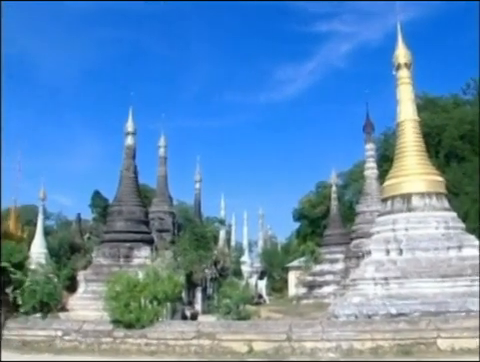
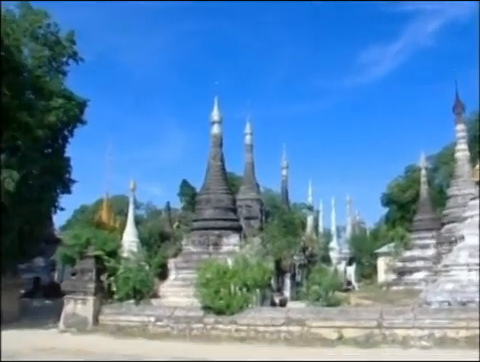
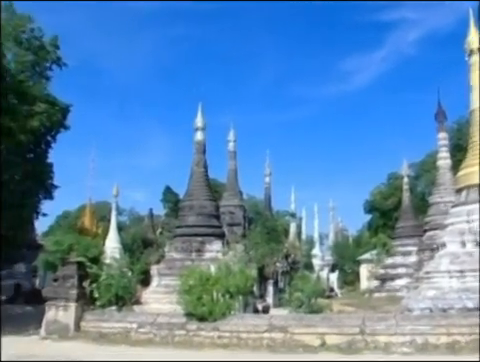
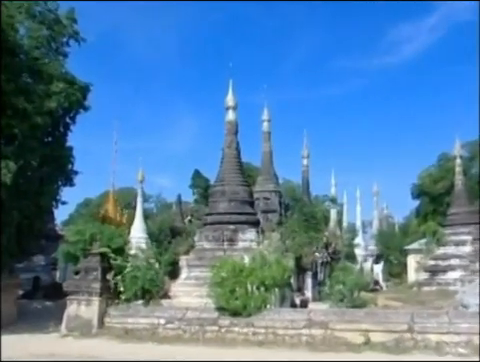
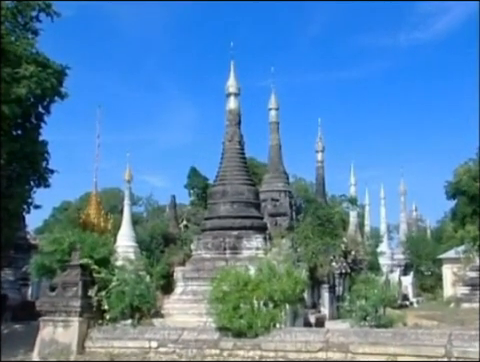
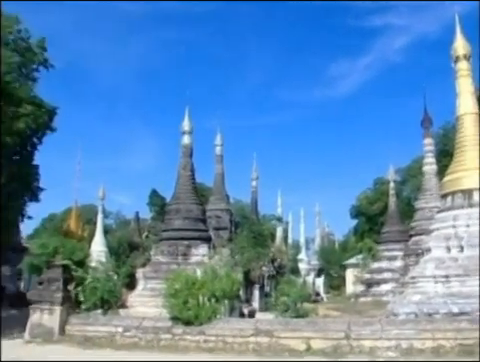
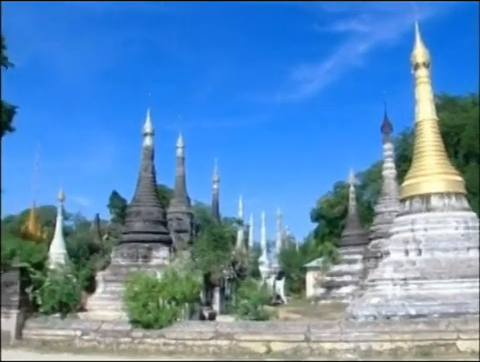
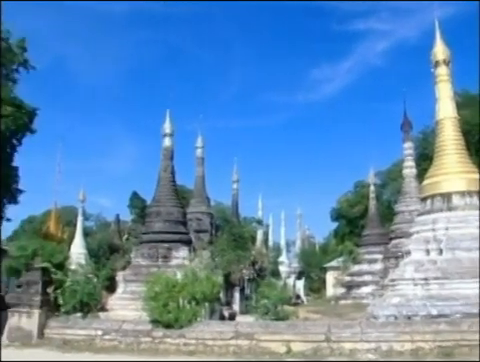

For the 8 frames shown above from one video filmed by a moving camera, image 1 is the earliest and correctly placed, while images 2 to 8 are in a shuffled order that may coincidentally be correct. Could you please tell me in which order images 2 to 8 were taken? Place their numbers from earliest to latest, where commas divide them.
7, 8, 6, 3, 2, 4, 5
